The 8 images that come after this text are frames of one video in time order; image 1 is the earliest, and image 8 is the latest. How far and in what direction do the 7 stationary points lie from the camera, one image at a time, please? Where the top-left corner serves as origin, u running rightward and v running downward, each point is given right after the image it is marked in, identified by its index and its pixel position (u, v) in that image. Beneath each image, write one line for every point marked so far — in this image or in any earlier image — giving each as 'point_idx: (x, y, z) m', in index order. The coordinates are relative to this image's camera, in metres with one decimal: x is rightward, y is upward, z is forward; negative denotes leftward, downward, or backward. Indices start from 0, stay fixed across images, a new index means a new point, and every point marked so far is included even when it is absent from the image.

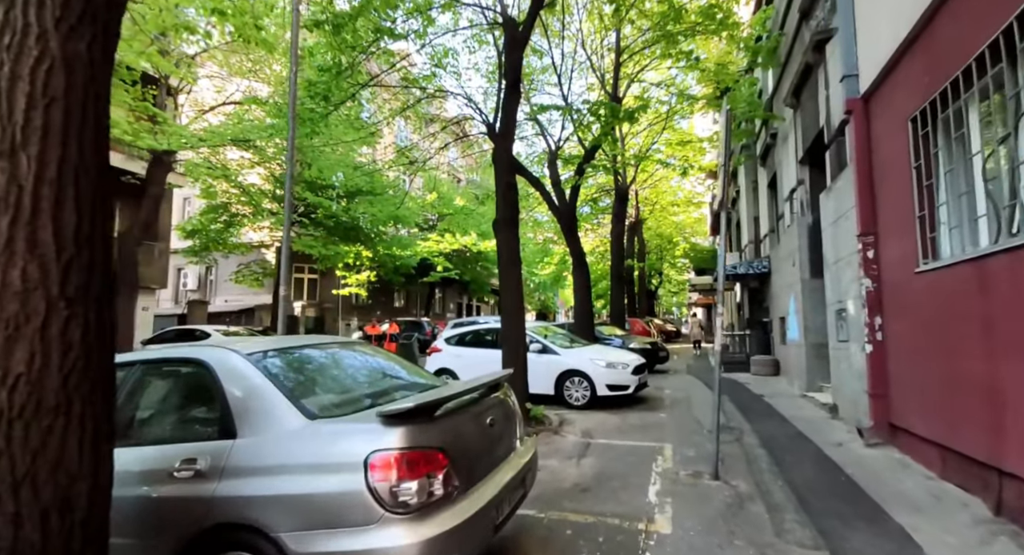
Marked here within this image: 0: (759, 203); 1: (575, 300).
0: (+7.7, +2.3, +15.6) m
1: (+1.6, -0.6, +13.9) m
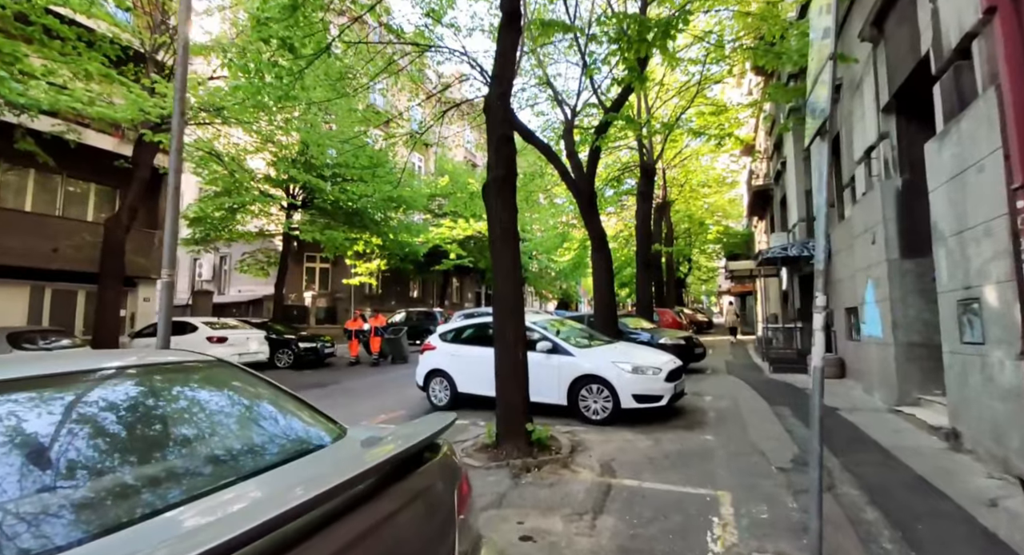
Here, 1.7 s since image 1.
0: (+8.0, +2.7, +13.3) m
1: (+1.9, -0.3, +12.0) m
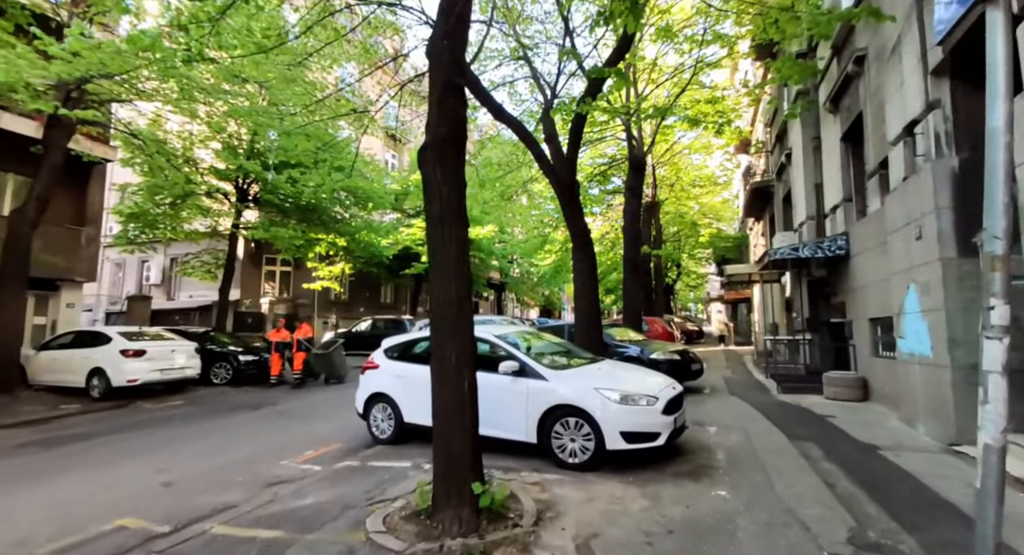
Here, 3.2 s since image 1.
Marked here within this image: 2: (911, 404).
0: (+7.3, +2.6, +12.0) m
1: (+1.3, -0.3, +10.4) m
2: (+5.7, -1.8, +7.6) m
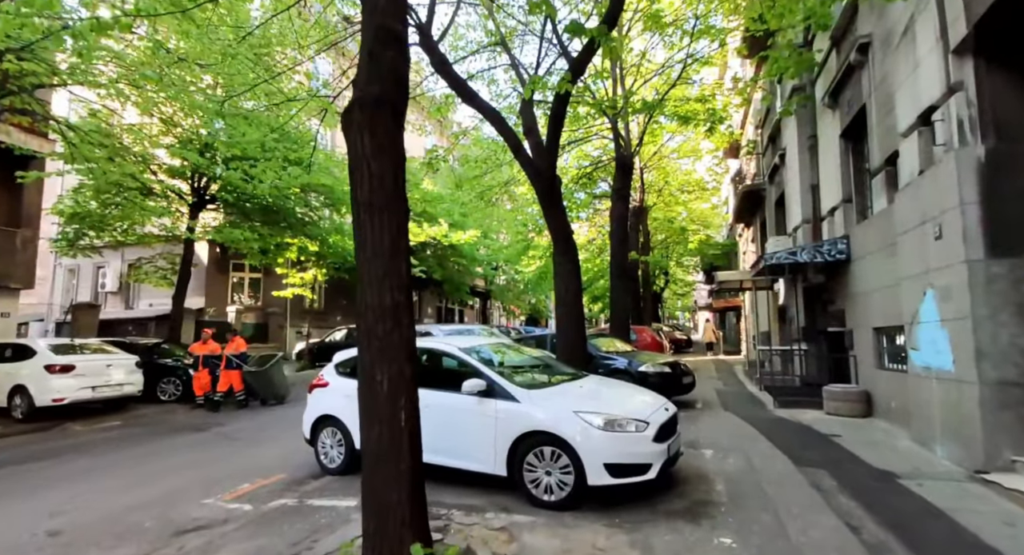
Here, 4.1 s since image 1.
0: (+6.9, +2.4, +11.3) m
1: (+0.8, -0.4, +9.6) m
2: (+5.3, -1.9, +6.8) m
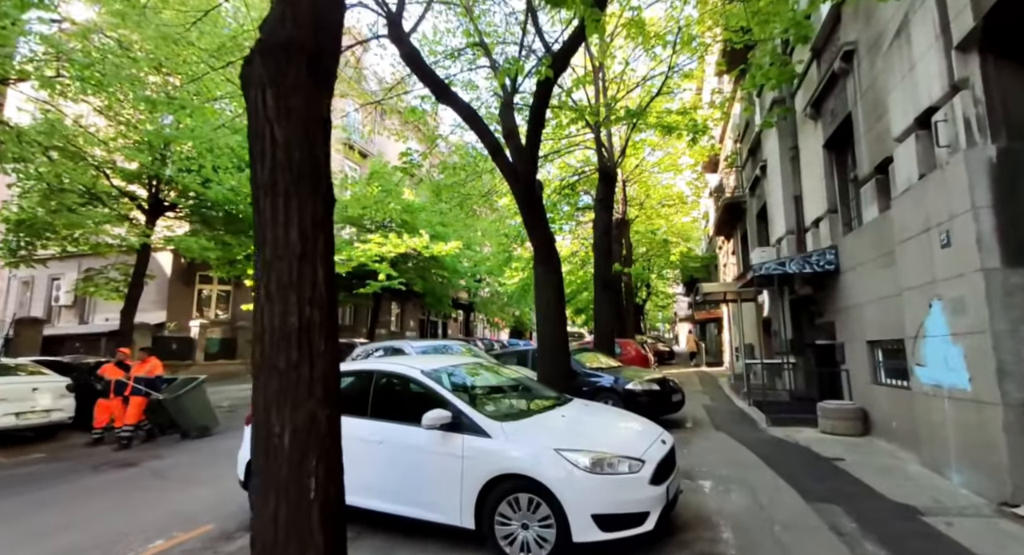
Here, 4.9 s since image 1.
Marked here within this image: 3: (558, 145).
0: (+6.4, +2.2, +10.9) m
1: (+0.5, -0.7, +8.9) m
2: (+5.0, -2.0, +6.3) m
3: (+1.5, +4.3, +17.2) m
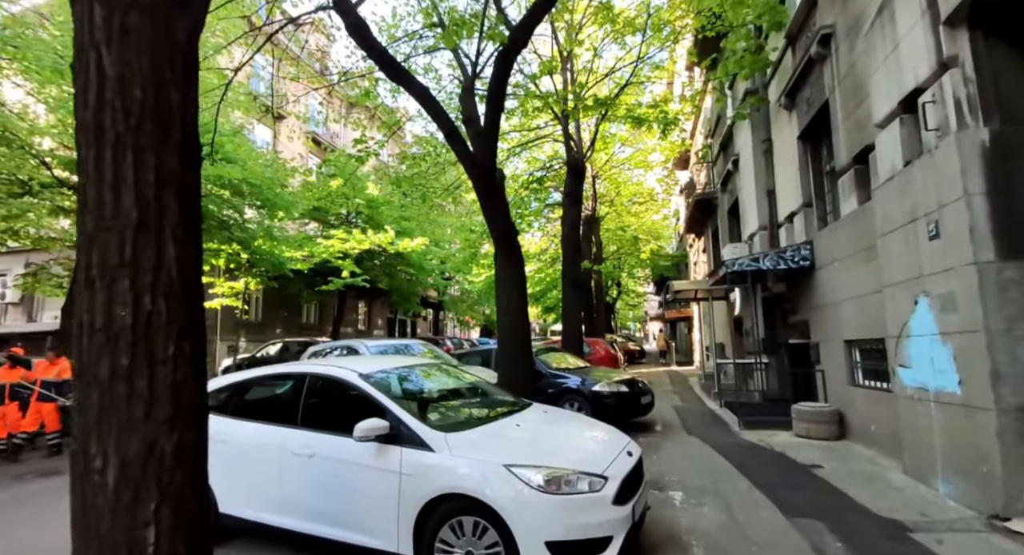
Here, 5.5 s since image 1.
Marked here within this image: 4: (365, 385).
0: (+5.7, +2.3, +10.6) m
1: (-0.1, -0.6, +8.3) m
2: (+4.5, -1.9, +5.9) m
3: (+0.5, +4.4, +16.6) m
4: (-1.2, -0.9, +4.4) m
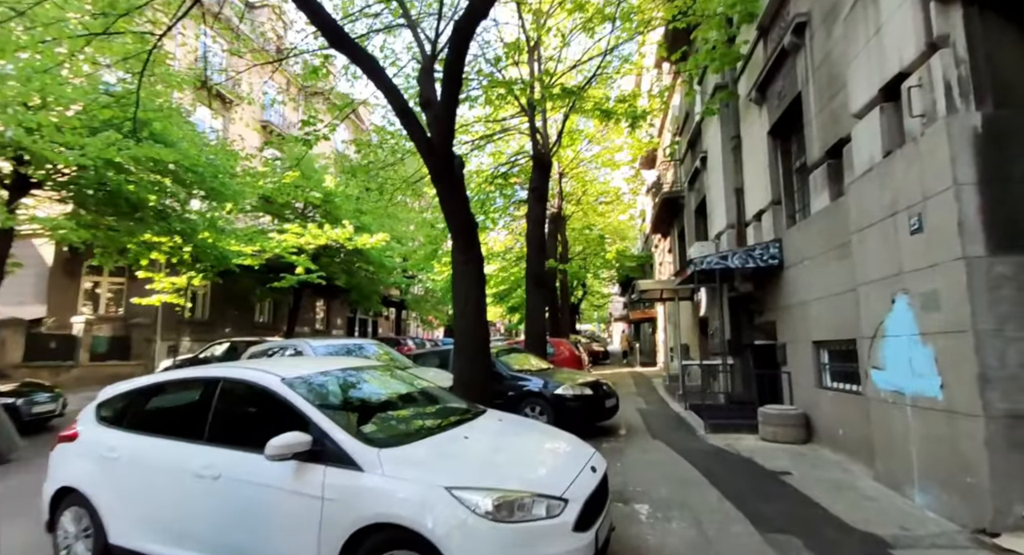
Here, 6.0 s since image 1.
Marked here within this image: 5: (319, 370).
0: (+5.0, +2.3, +10.4) m
1: (-0.8, -0.5, +7.7) m
2: (+4.1, -1.9, +5.6) m
3: (-0.6, +4.5, +16.0) m
4: (-1.6, -0.8, +3.7) m
5: (-1.6, -0.8, +4.3) m
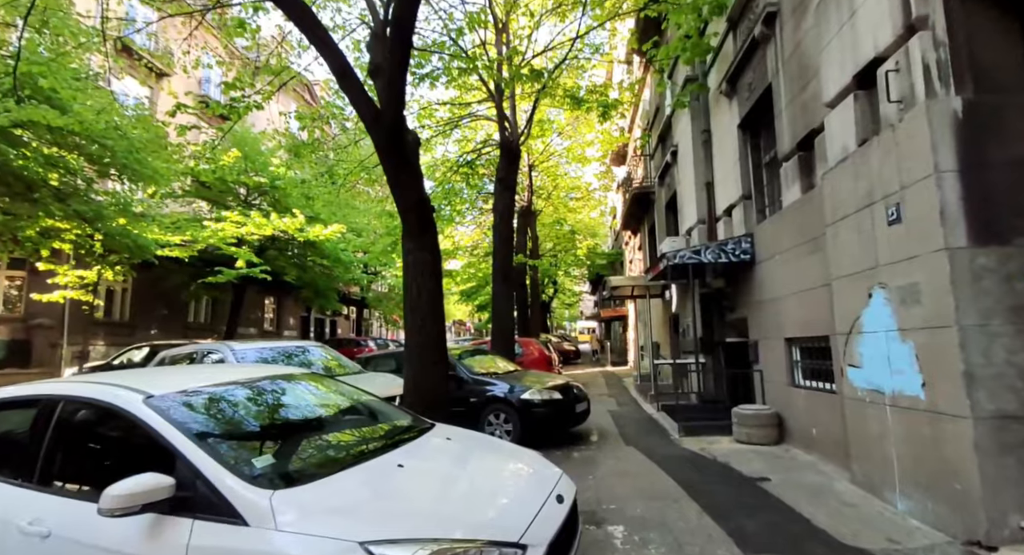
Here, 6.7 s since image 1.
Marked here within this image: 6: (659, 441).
0: (+4.3, +2.3, +10.1) m
1: (-1.3, -0.5, +7.2) m
2: (+3.7, -1.9, +5.3) m
3: (-1.6, +4.5, +15.5) m
4: (-1.9, -0.8, +3.1) m
5: (-1.9, -0.8, +3.7) m
6: (+2.4, -2.7, +8.8) m
